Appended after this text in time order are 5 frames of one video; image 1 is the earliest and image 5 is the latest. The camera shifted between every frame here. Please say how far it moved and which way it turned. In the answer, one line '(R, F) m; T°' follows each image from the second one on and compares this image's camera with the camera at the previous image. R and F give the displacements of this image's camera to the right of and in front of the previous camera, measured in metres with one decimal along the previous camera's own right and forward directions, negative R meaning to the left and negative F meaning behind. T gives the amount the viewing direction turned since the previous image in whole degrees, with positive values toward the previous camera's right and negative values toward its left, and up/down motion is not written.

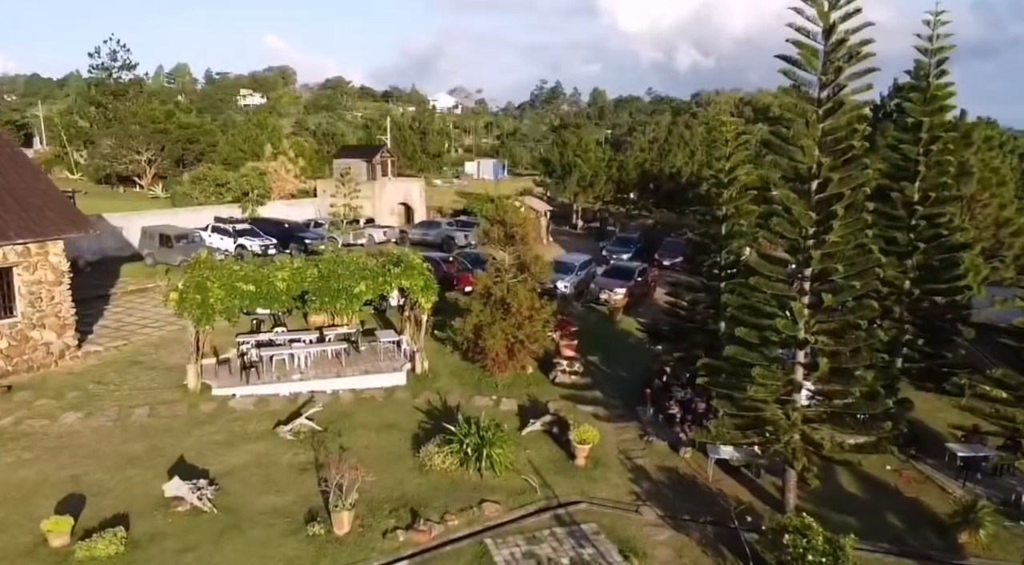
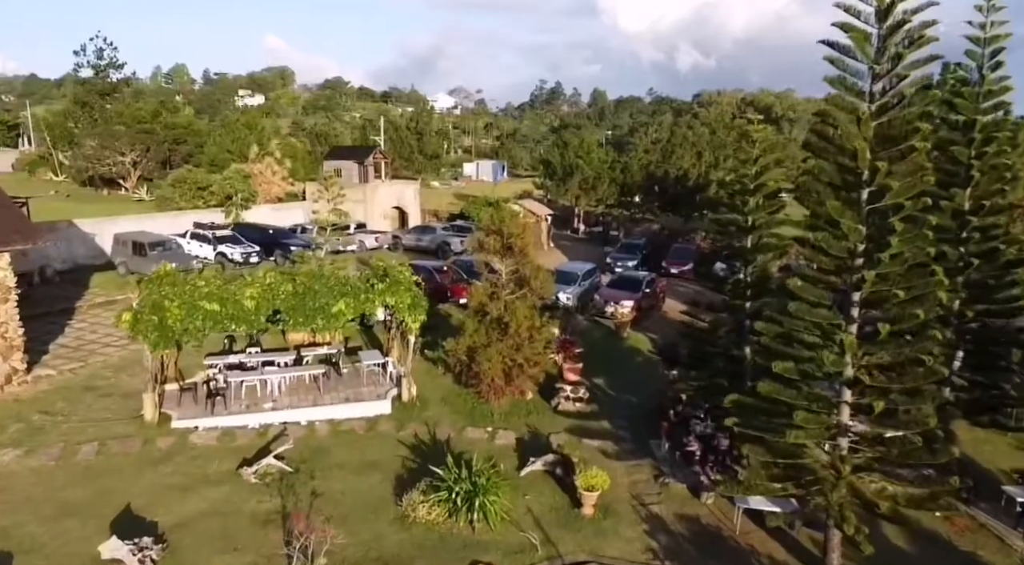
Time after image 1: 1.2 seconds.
(0.0, +1.7) m; 0°
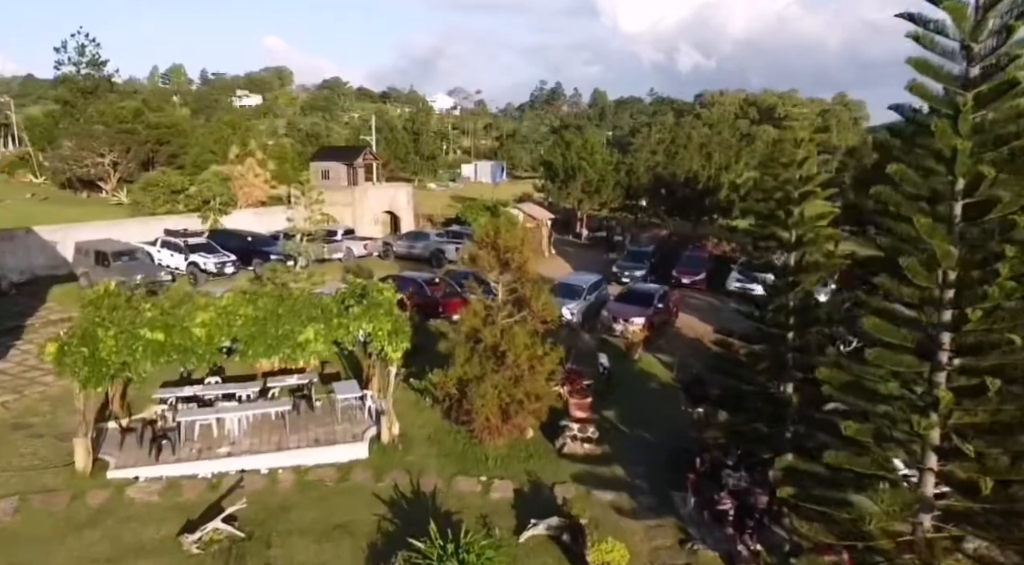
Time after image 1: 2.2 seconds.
(0.0, +2.1) m; 0°
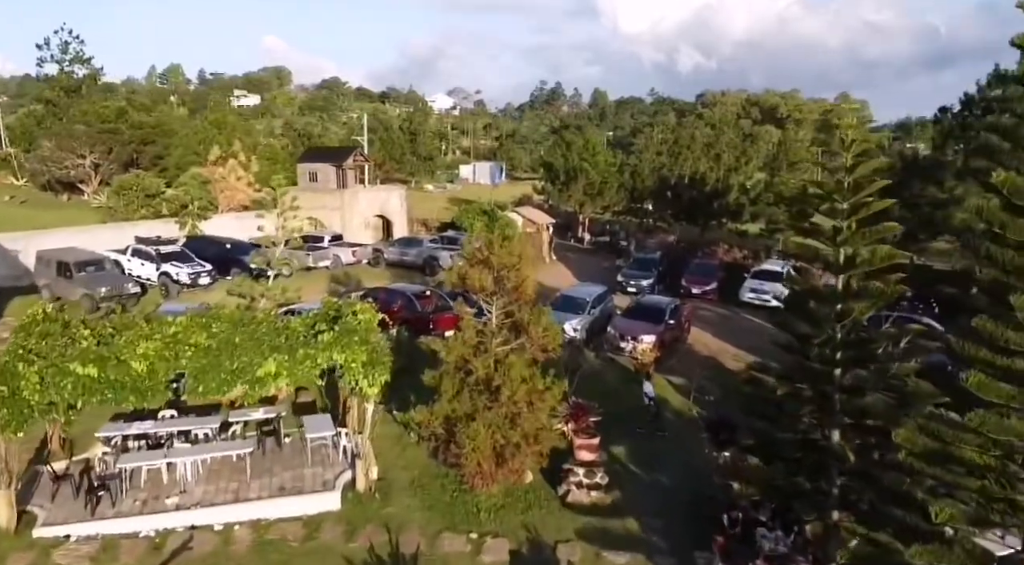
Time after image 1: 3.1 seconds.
(+0.1, +1.7) m; 0°
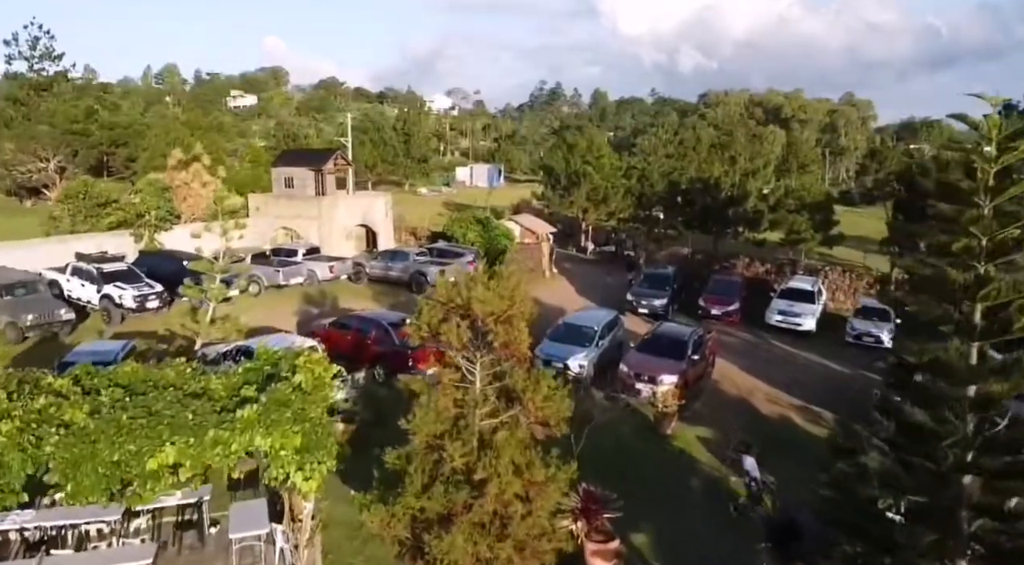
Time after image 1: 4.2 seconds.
(+0.1, +2.9) m; 0°
